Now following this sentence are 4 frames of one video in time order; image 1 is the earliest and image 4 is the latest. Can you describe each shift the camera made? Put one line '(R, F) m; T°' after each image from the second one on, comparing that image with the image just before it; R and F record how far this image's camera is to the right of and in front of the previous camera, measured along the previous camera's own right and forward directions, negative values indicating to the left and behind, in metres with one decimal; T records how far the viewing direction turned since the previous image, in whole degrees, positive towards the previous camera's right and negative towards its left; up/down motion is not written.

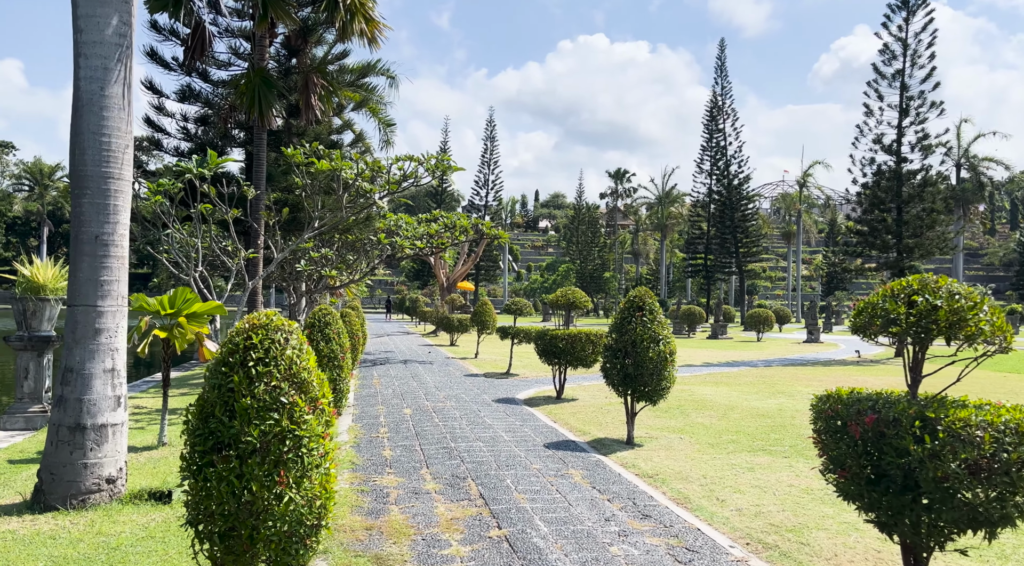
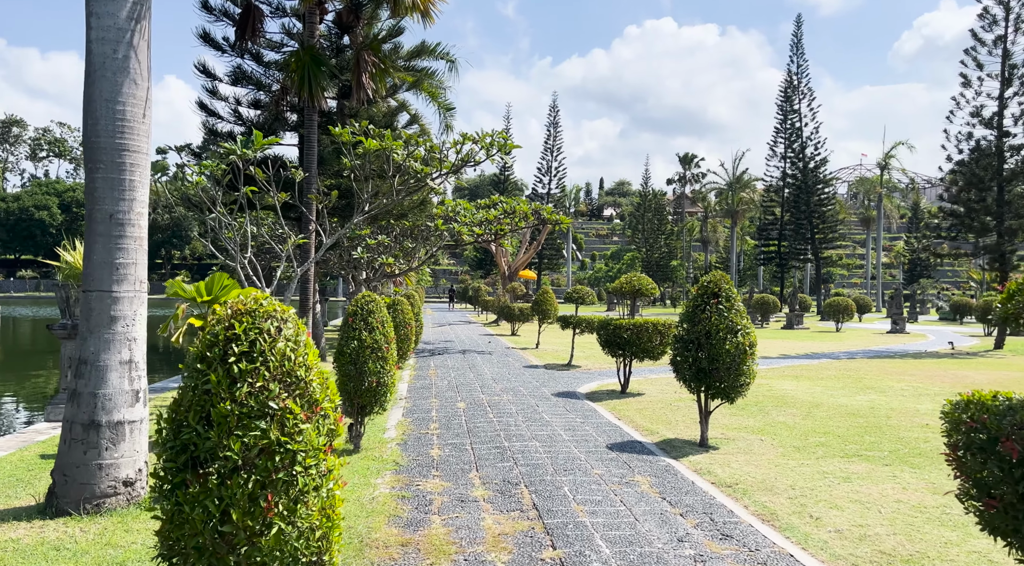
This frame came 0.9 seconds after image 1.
(+0.1, +0.7) m; -5°
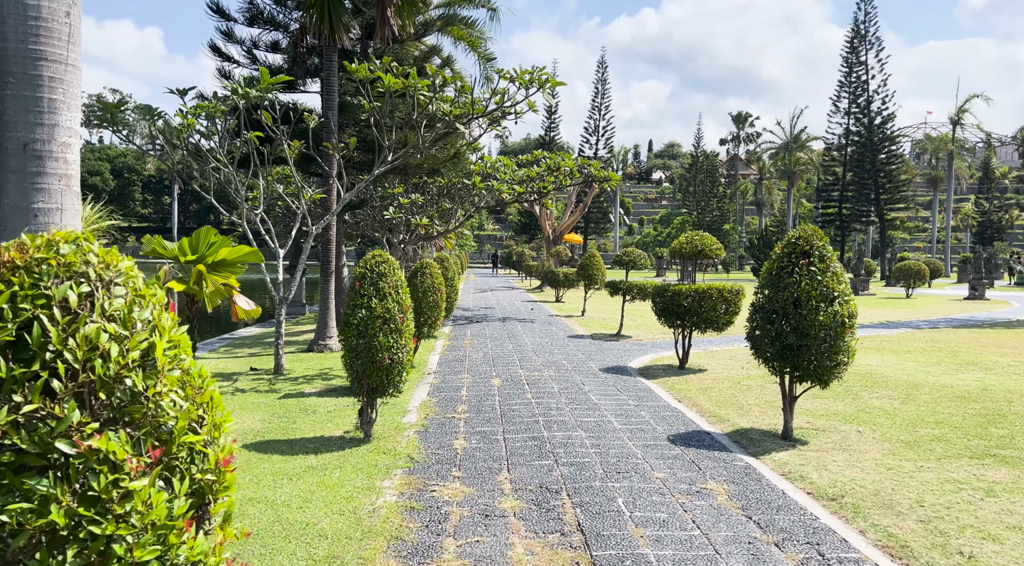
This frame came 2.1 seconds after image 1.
(0.0, +1.2) m; -3°
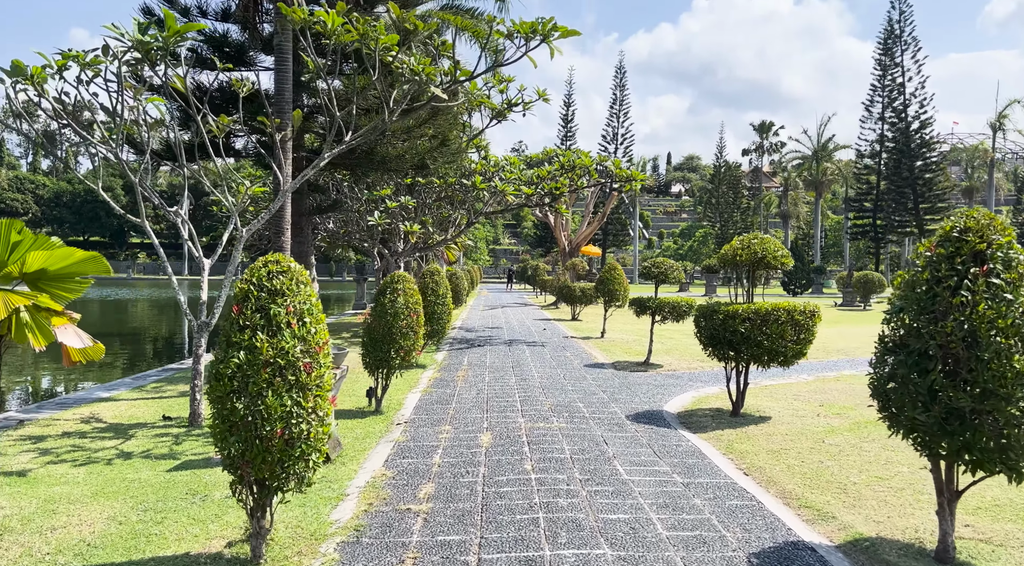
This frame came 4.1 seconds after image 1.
(+0.2, +2.2) m; -1°
